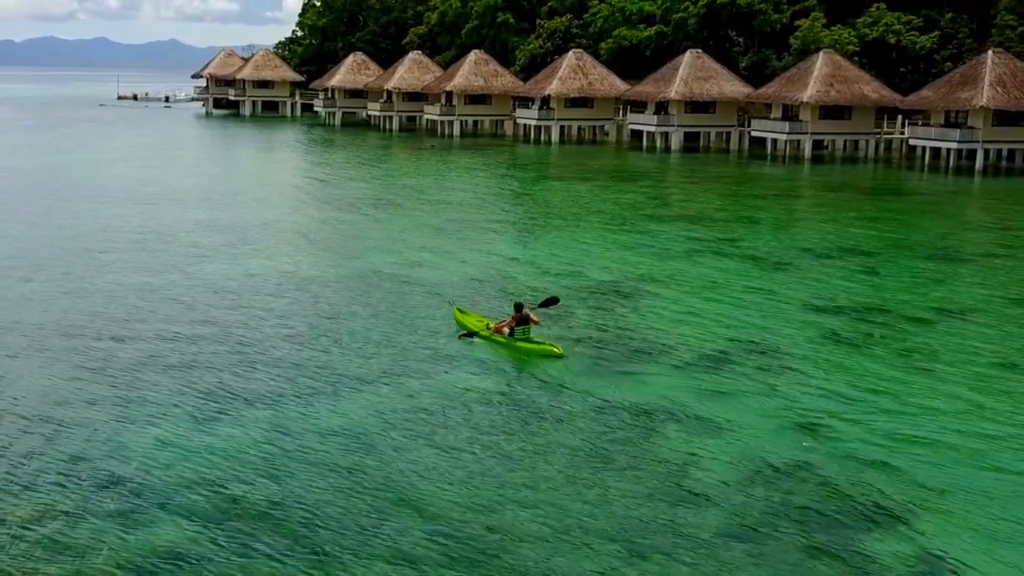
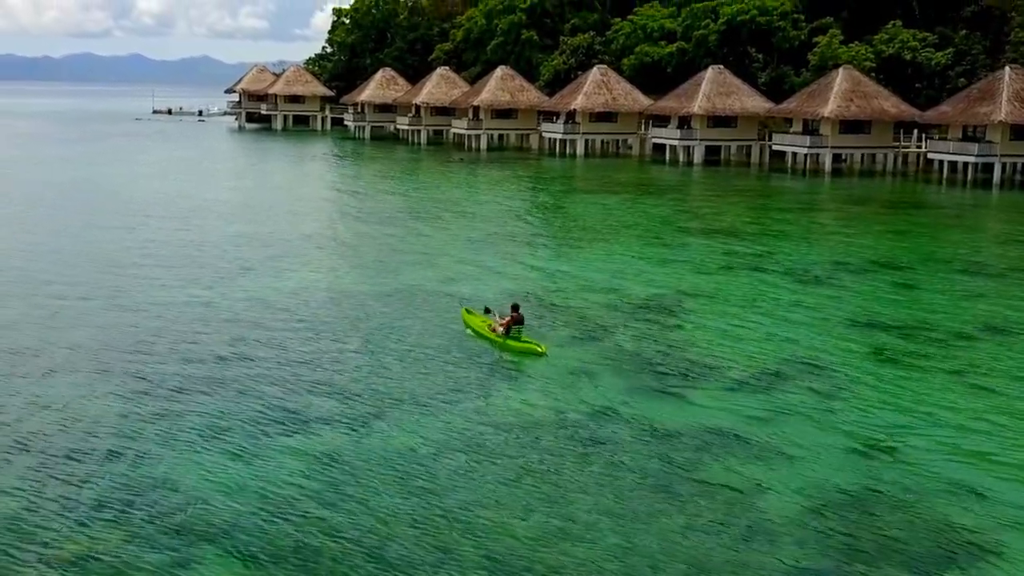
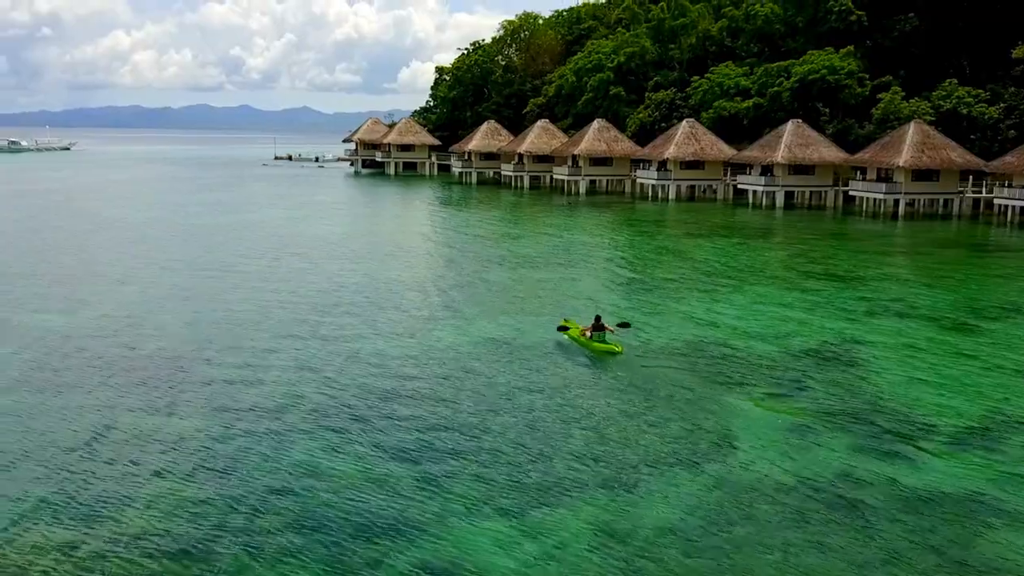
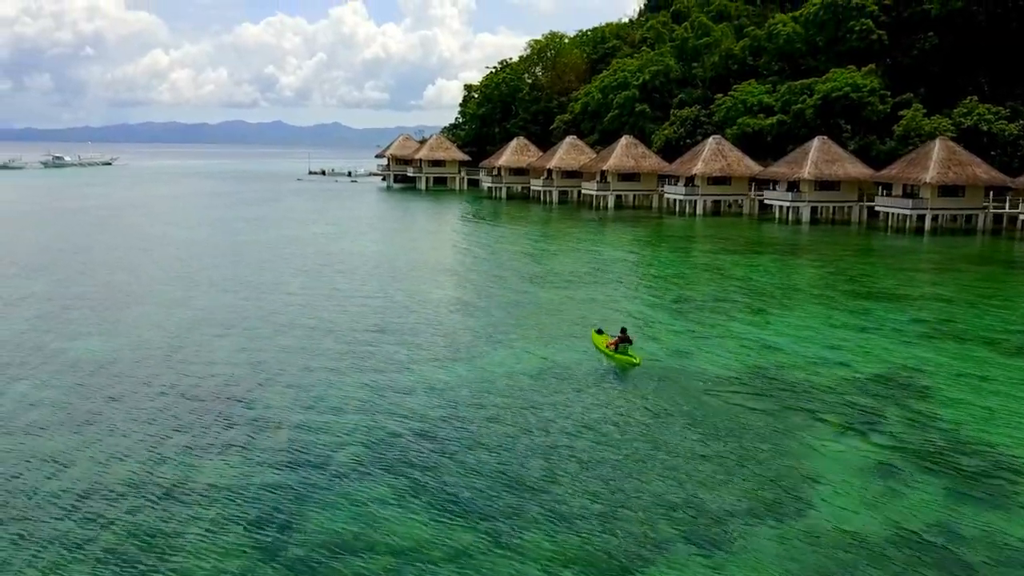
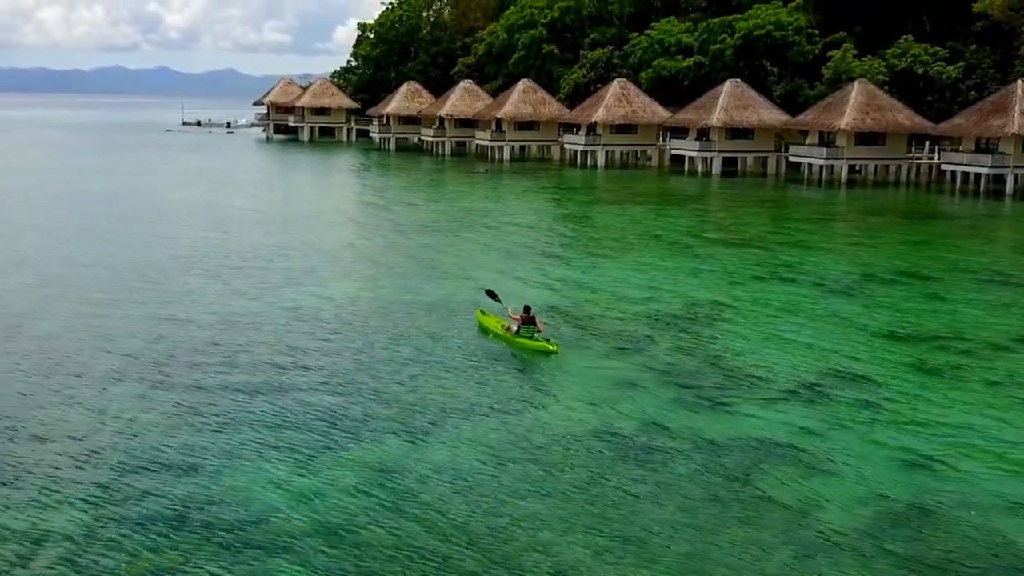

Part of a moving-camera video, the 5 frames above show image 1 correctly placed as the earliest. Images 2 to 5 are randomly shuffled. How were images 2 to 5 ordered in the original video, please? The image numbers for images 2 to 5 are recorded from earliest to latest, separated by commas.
2, 5, 3, 4
